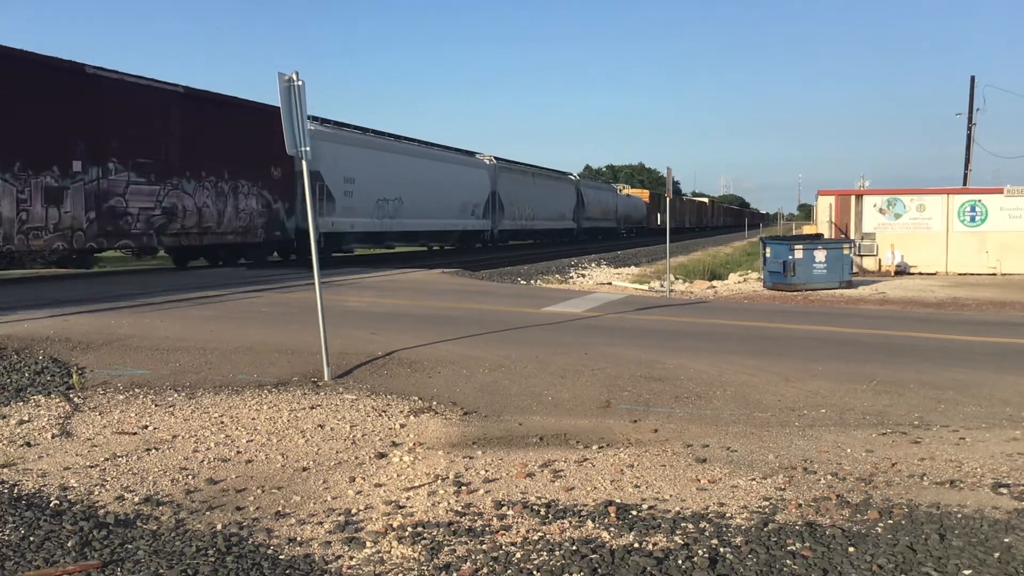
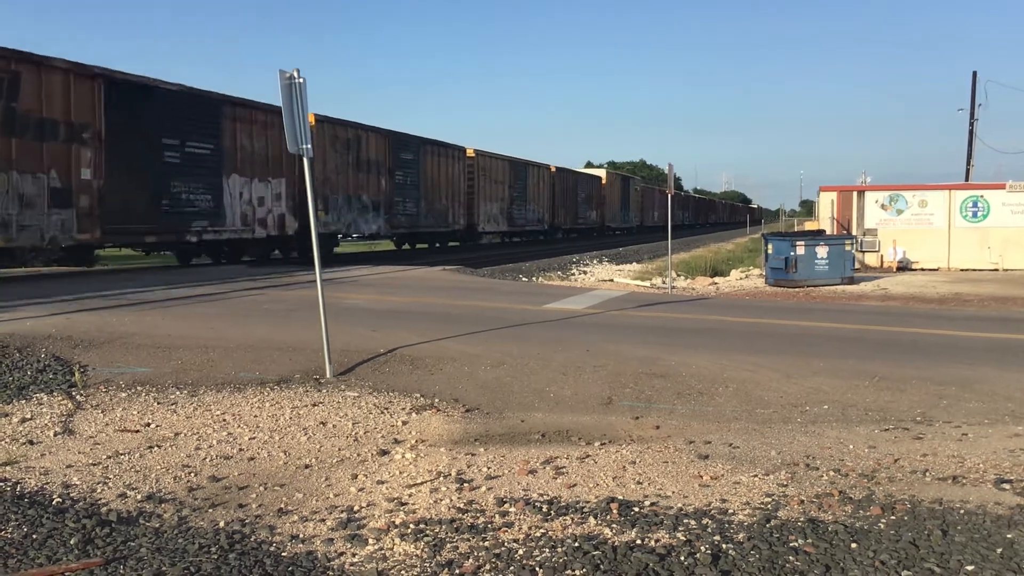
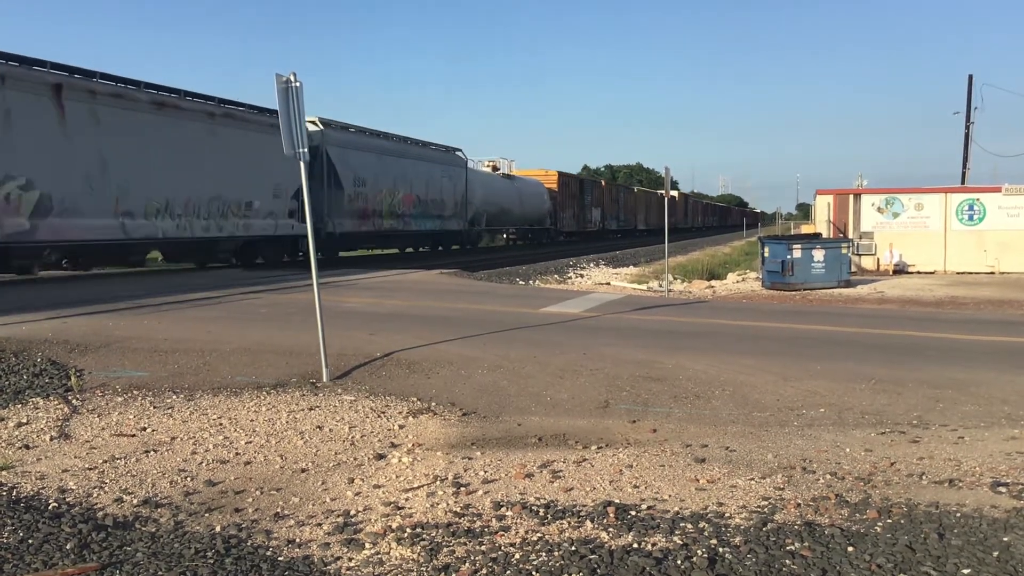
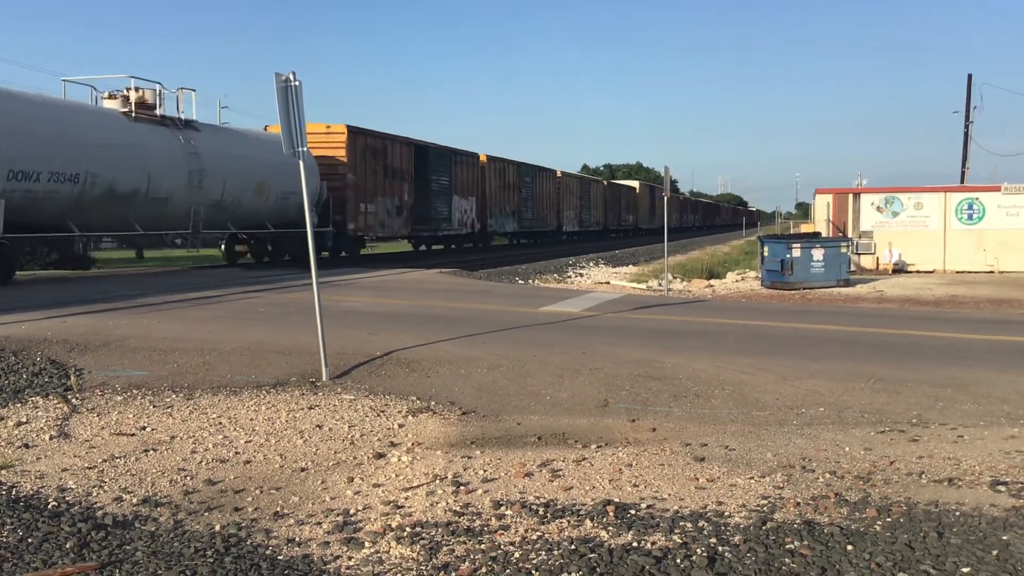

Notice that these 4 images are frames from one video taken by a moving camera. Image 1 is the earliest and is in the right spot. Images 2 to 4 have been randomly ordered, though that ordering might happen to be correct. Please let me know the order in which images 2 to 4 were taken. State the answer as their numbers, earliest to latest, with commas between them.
3, 4, 2
